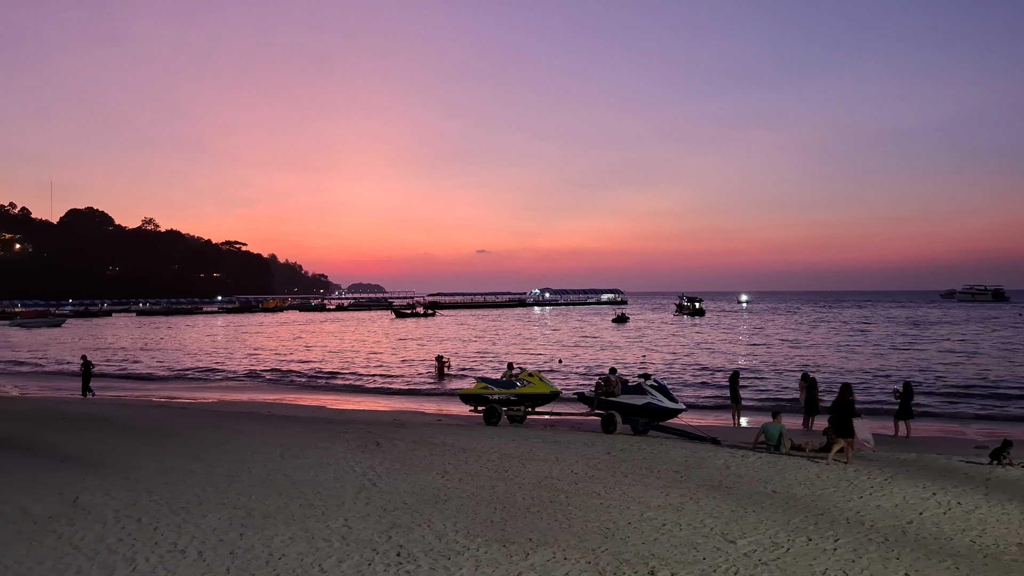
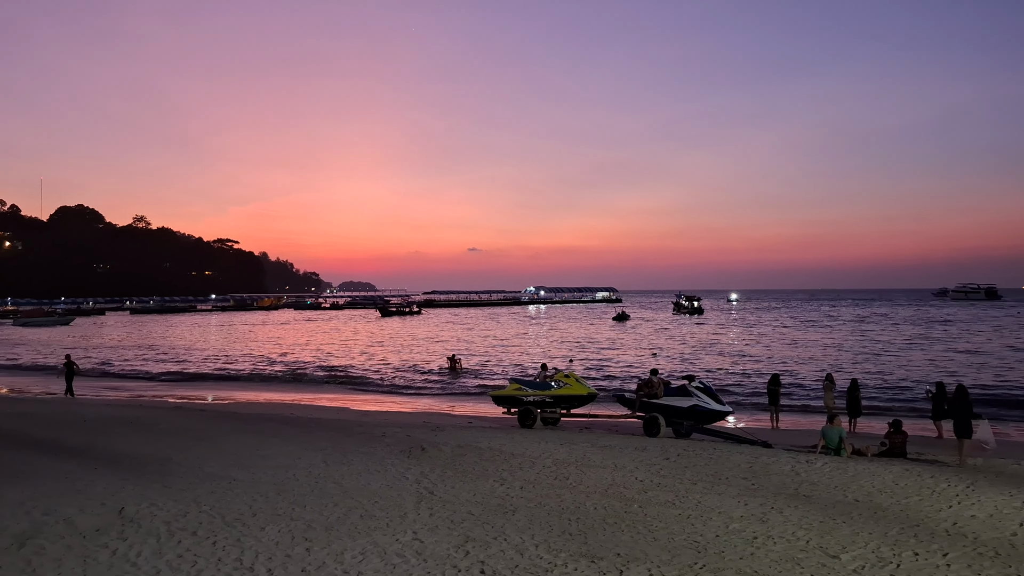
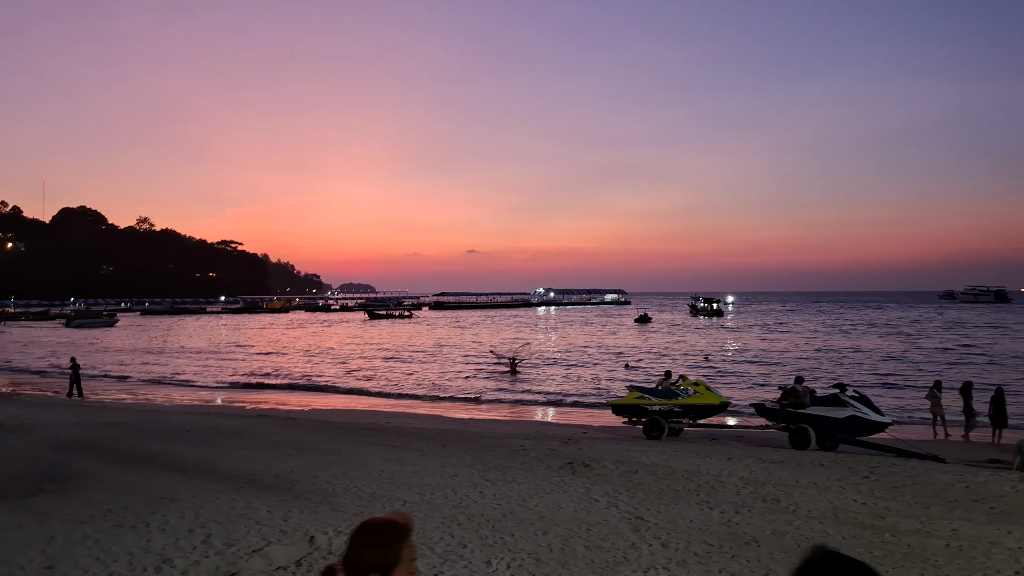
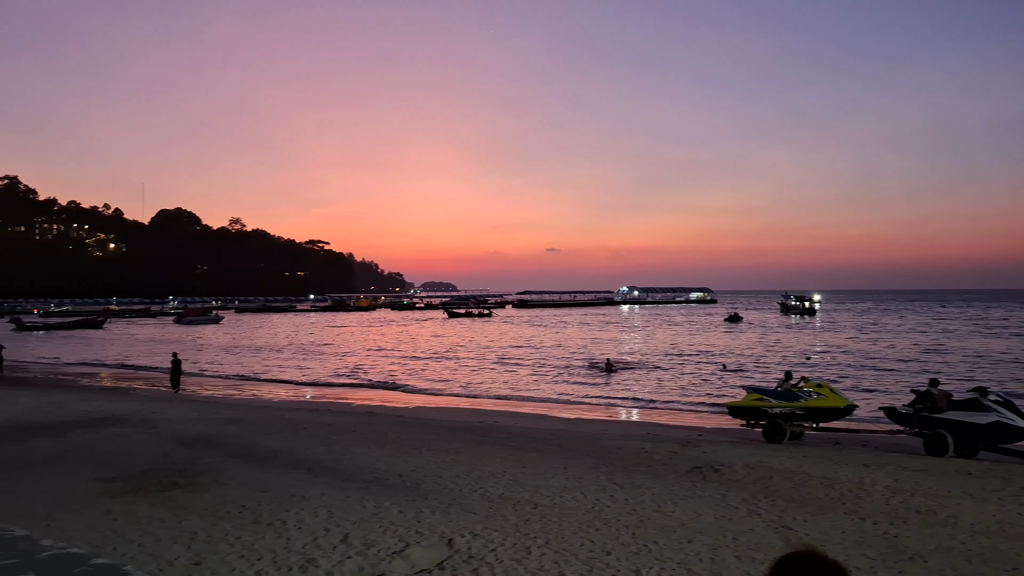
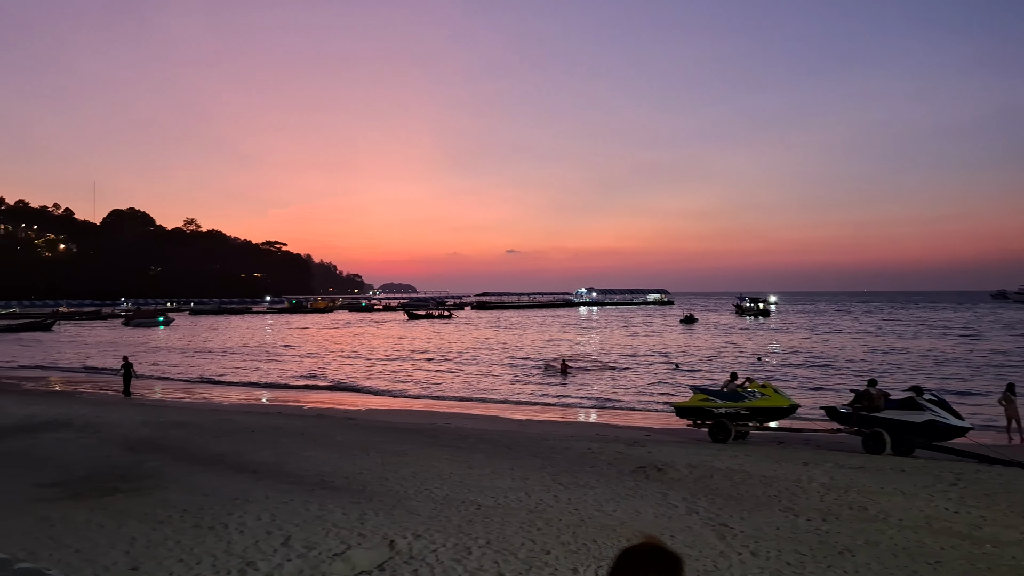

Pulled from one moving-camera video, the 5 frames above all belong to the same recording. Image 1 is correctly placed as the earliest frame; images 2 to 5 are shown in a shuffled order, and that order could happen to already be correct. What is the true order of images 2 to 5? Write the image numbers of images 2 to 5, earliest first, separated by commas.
2, 3, 5, 4
